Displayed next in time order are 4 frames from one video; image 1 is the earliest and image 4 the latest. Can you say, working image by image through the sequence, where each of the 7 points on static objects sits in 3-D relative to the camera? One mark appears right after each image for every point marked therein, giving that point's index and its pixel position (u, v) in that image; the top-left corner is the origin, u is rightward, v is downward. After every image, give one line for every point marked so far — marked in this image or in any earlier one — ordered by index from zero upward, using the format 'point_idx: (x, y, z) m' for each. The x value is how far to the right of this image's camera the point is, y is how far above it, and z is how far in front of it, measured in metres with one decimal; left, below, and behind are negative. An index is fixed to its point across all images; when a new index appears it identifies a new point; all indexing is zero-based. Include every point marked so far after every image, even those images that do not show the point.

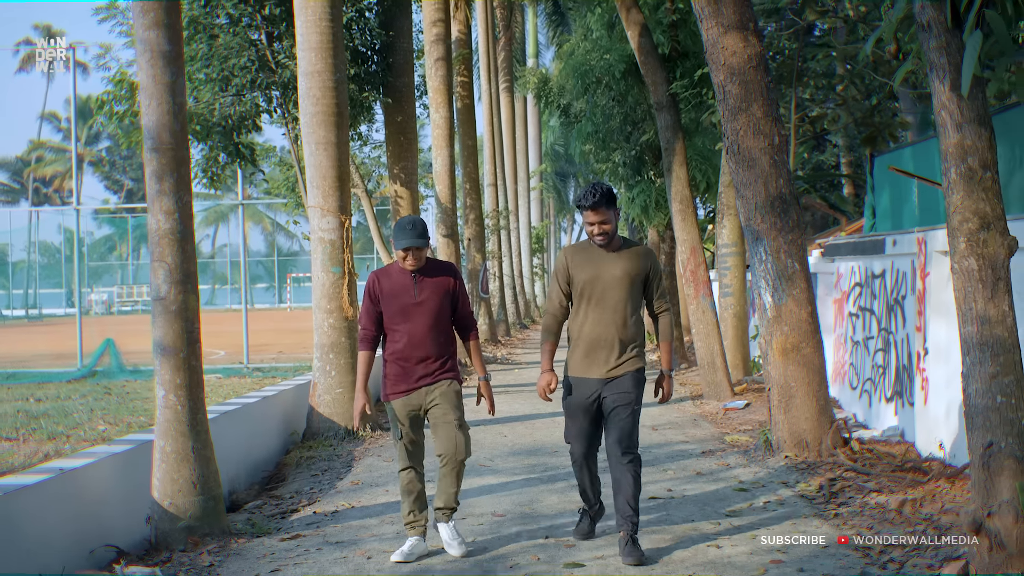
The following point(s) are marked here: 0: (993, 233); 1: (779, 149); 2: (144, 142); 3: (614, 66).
0: (+2.5, +0.3, +4.9) m
1: (+2.3, +1.2, +8.2) m
2: (-2.4, +1.0, +6.2) m
3: (+1.9, +4.2, +17.6) m
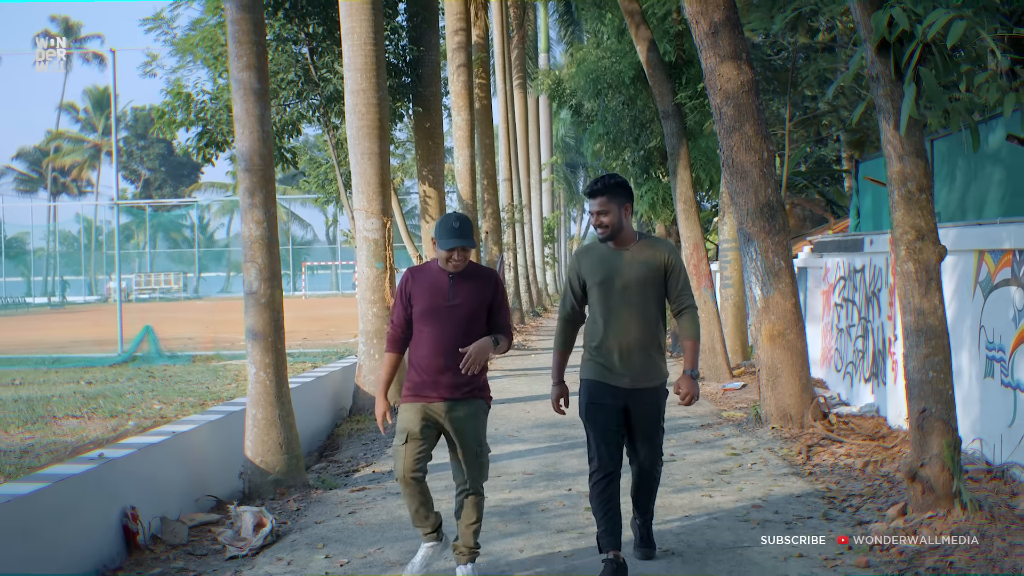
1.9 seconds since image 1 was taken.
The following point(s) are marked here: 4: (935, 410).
0: (+2.8, +0.3, +6.2) m
1: (+2.6, +1.3, +9.4) m
2: (-2.2, +1.0, +7.5) m
3: (+2.3, +4.3, +18.9) m
4: (+2.8, -0.8, +6.2) m
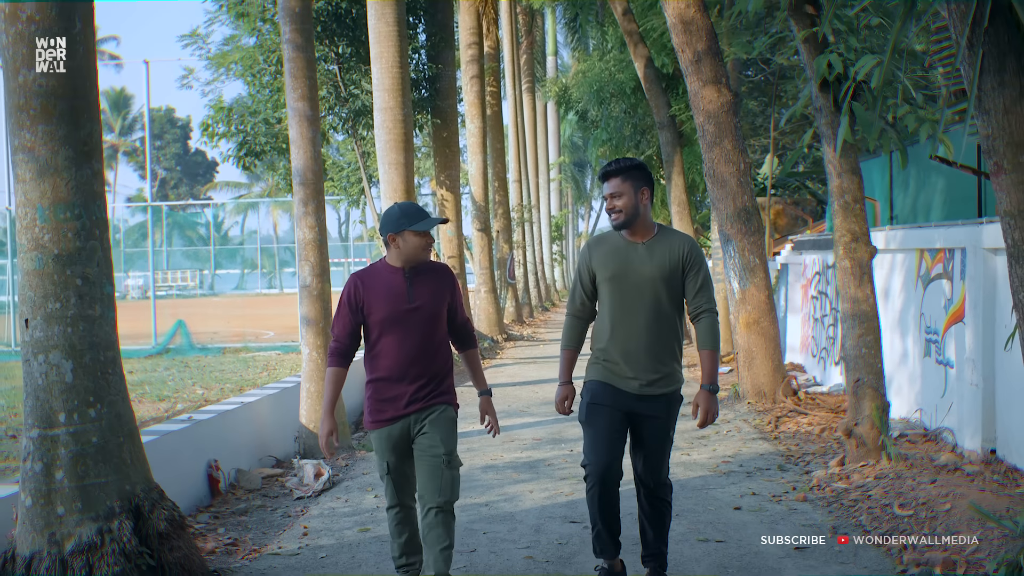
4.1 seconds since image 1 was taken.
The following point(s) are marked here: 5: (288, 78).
0: (+2.9, +0.4, +7.7) m
1: (+2.7, +1.3, +10.9) m
2: (-2.1, +1.0, +9.0) m
3: (+2.5, +4.4, +20.3) m
4: (+2.9, -0.7, +7.6) m
5: (-2.2, +2.0, +9.0) m
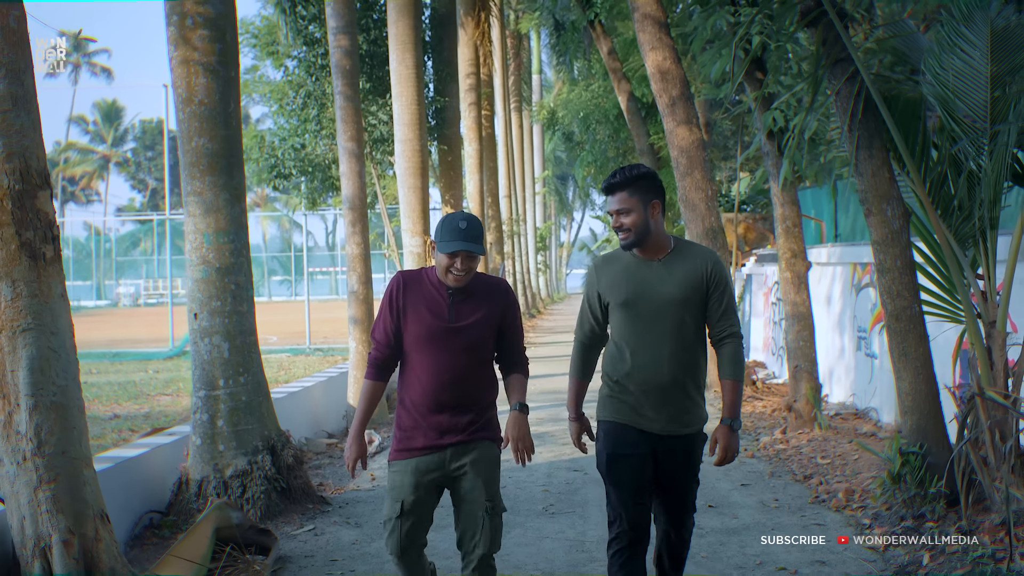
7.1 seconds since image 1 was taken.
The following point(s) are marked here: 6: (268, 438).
0: (+3.0, +0.3, +9.8) m
1: (+2.8, +1.2, +13.0) m
2: (-2.0, +1.0, +11.0) m
3: (+2.3, +4.3, +22.5) m
4: (+3.0, -0.8, +9.8) m
5: (-2.0, +2.0, +11.1) m
6: (-1.8, -1.1, +7.0) m
